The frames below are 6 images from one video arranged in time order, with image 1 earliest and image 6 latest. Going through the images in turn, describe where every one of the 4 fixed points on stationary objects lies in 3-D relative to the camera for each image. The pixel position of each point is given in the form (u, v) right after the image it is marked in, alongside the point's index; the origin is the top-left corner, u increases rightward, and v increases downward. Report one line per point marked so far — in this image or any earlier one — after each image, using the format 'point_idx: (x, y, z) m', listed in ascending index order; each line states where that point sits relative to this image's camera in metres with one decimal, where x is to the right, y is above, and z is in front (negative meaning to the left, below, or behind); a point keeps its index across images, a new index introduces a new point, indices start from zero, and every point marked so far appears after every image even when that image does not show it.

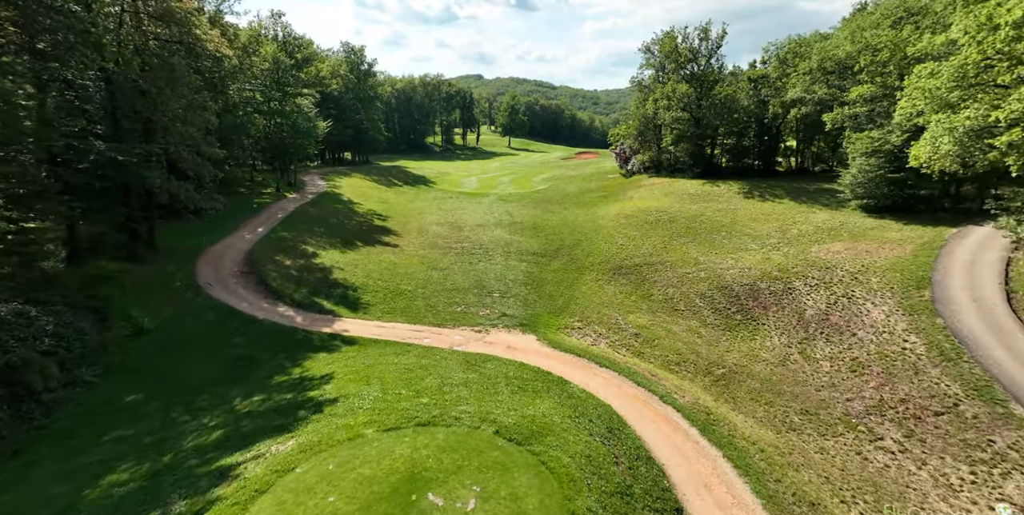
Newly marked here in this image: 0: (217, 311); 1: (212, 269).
0: (-10.0, -1.8, +17.1) m
1: (-11.8, -0.5, +19.9) m
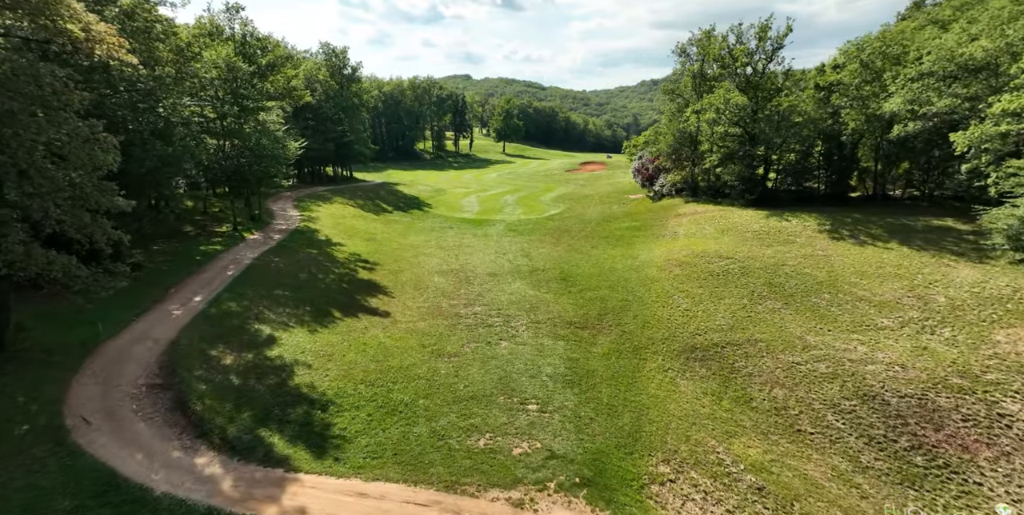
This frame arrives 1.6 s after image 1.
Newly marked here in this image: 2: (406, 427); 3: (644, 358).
0: (-8.7, -4.6, +10.3) m
1: (-10.6, -3.4, +13.1) m
2: (-2.9, -4.6, +13.7) m
3: (+4.5, -3.5, +17.5) m
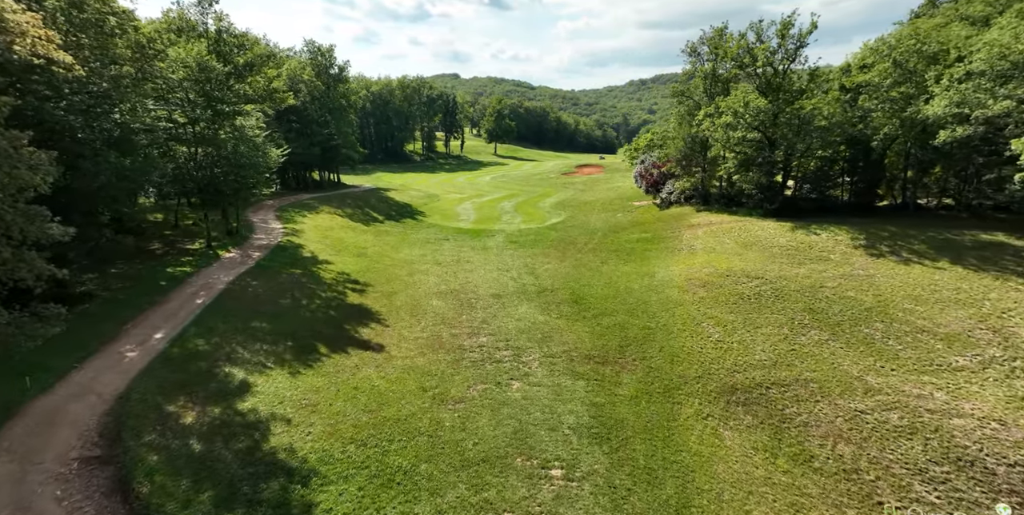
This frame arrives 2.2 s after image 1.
0: (-8.1, -5.6, +7.7) m
1: (-10.1, -4.3, +10.4) m
2: (-2.4, -5.5, +11.2) m
3: (+5.0, -4.3, +15.1) m
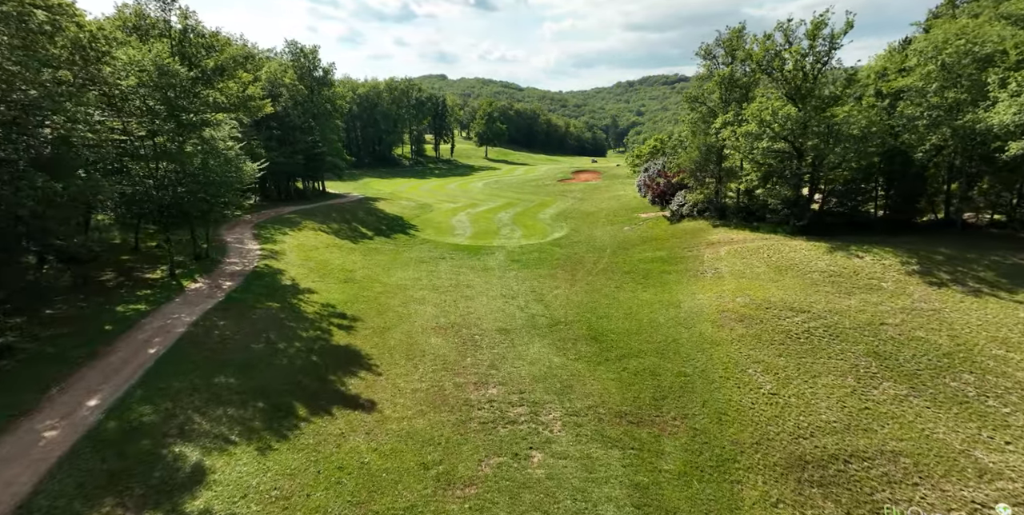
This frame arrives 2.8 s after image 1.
0: (-7.4, -6.8, +4.6) m
1: (-9.4, -5.6, +7.4) m
2: (-1.7, -6.6, +8.2) m
3: (+5.5, -5.5, +12.4) m
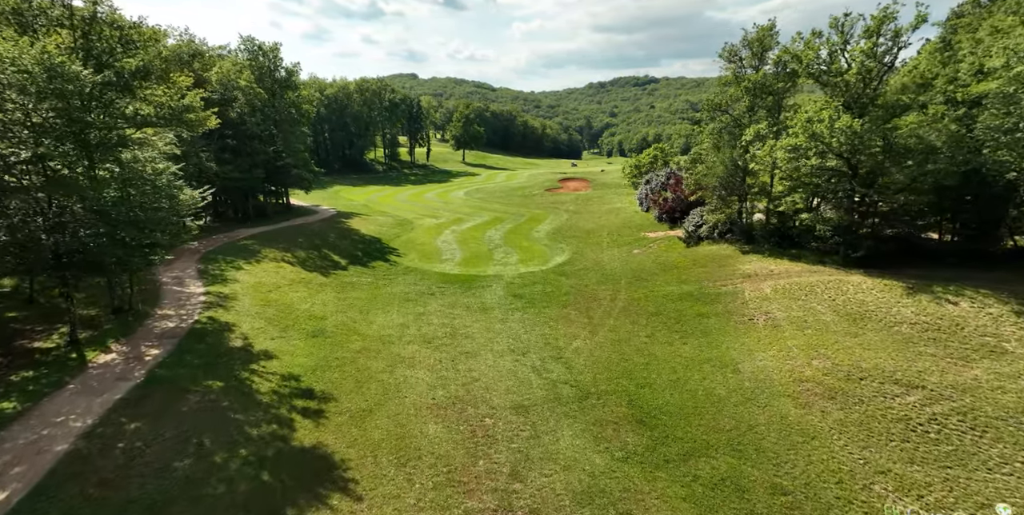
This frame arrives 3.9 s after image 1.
0: (-5.9, -8.7, -0.5) m
1: (-8.1, -7.5, +2.1) m
2: (-0.5, -8.5, +3.4) m
3: (+6.6, -7.2, +7.8) m
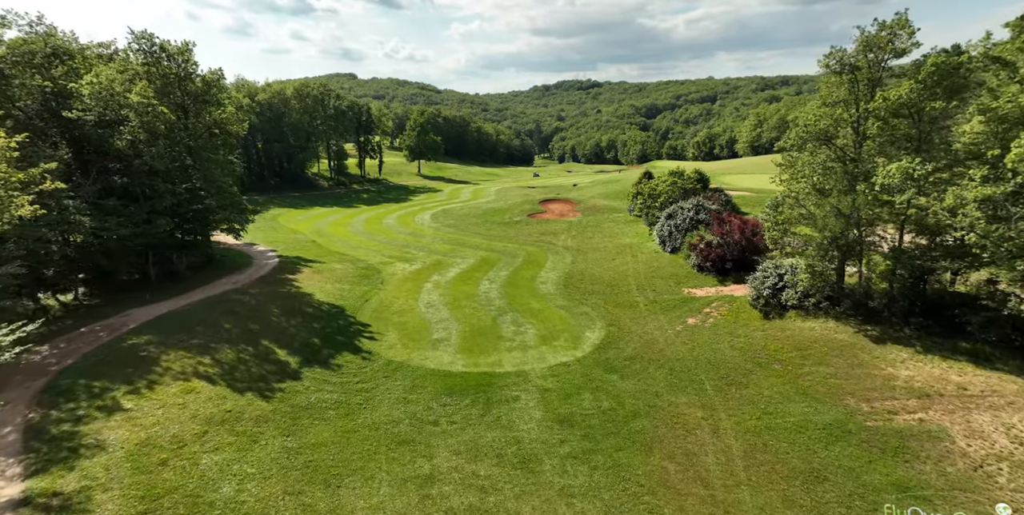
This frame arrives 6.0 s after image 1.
0: (-1.4, -12.5, -10.7) m
1: (-3.8, -11.5, -8.2) m
2: (+3.7, -12.2, -6.3) m
3: (+10.3, -10.8, -1.2) m
